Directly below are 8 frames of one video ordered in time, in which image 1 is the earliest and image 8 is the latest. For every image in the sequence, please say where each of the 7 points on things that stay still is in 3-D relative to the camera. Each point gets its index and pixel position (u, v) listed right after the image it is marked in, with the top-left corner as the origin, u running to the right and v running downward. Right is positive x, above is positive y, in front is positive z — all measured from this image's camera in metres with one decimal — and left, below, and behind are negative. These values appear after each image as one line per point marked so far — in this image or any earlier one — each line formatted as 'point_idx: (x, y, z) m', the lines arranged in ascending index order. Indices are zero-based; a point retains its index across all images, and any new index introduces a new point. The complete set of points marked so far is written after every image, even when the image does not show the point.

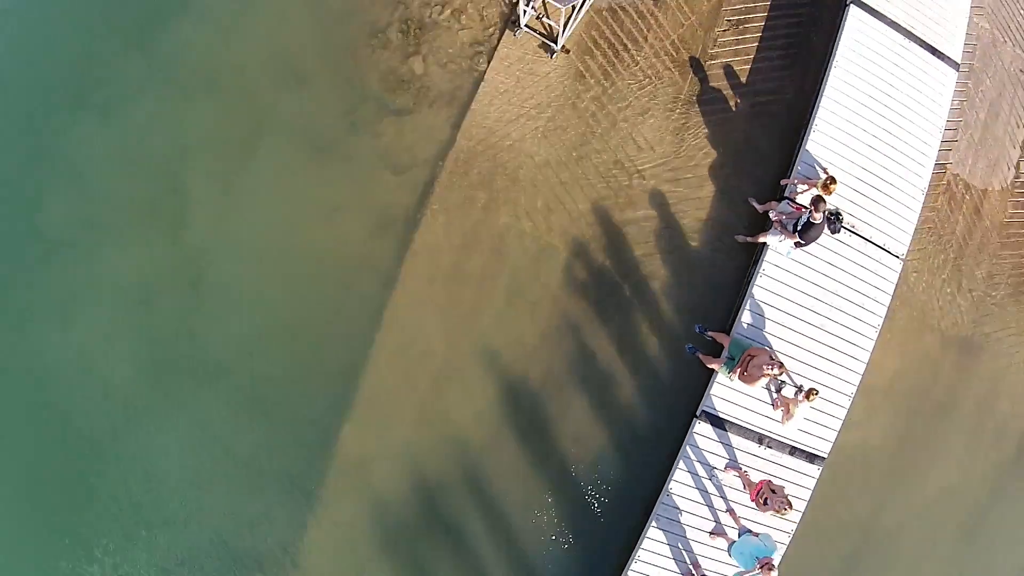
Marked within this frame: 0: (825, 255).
0: (+2.1, +0.2, +4.6) m
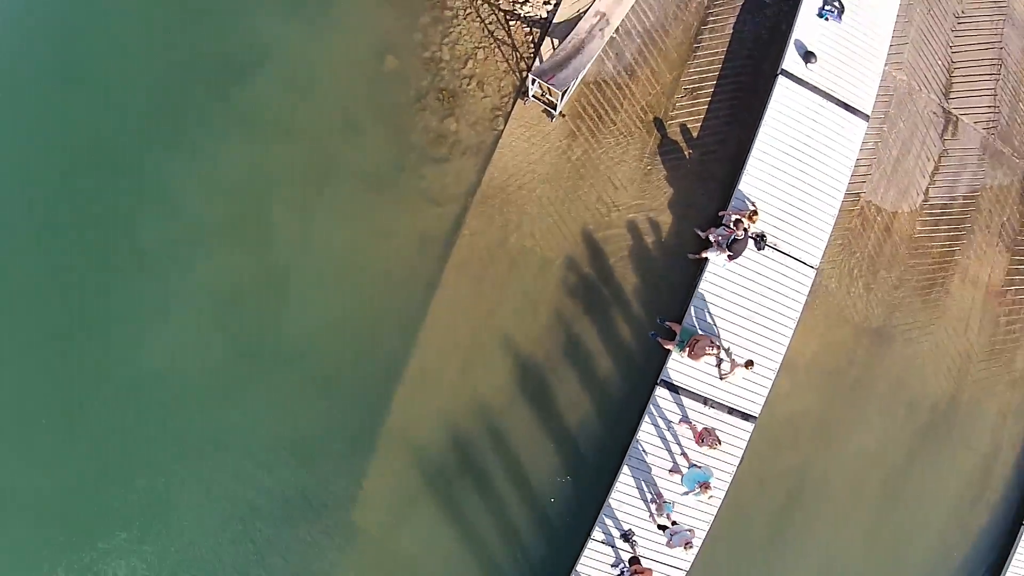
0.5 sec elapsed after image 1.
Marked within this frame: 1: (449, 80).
0: (+2.2, +0.2, +6.0) m
1: (-0.6, +2.1, +6.6) m
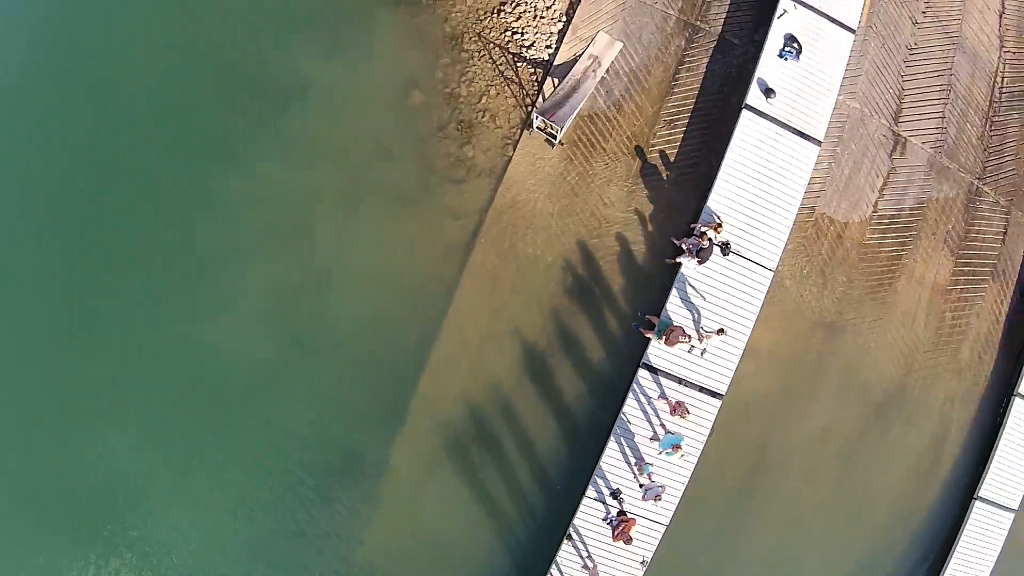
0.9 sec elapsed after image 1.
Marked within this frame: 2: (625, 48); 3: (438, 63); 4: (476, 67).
0: (+2.3, +0.2, +7.1) m
1: (-0.5, +2.1, +7.7) m
2: (+1.4, +2.9, +8.1) m
3: (-0.9, +2.8, +8.3) m
4: (-0.4, +2.7, +7.9) m
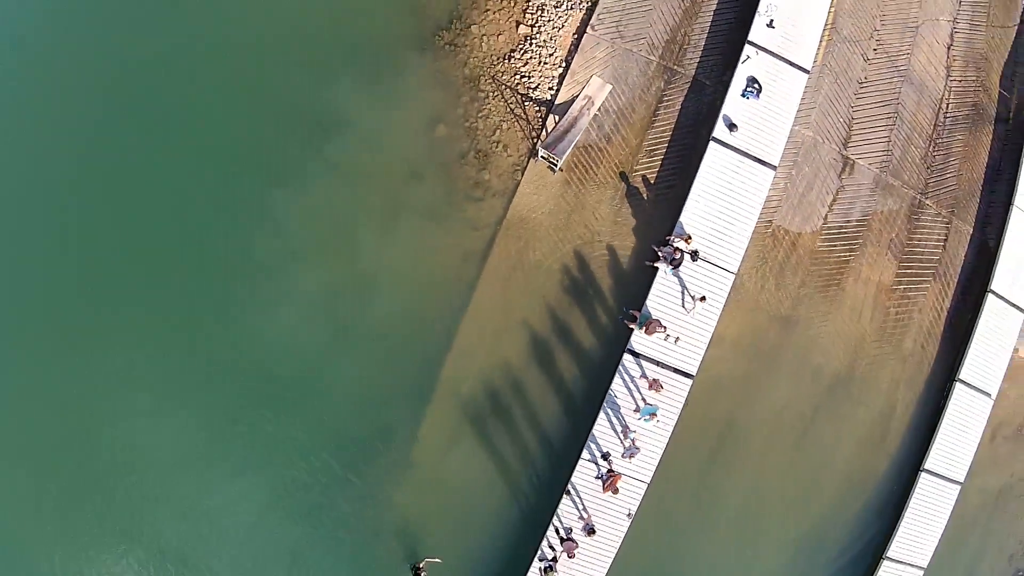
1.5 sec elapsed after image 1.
0: (+2.4, +0.2, +8.5) m
1: (-0.4, +2.1, +9.2) m
2: (+1.5, +2.9, +9.6) m
3: (-0.8, +2.8, +9.8) m
4: (-0.3, +2.7, +9.4) m
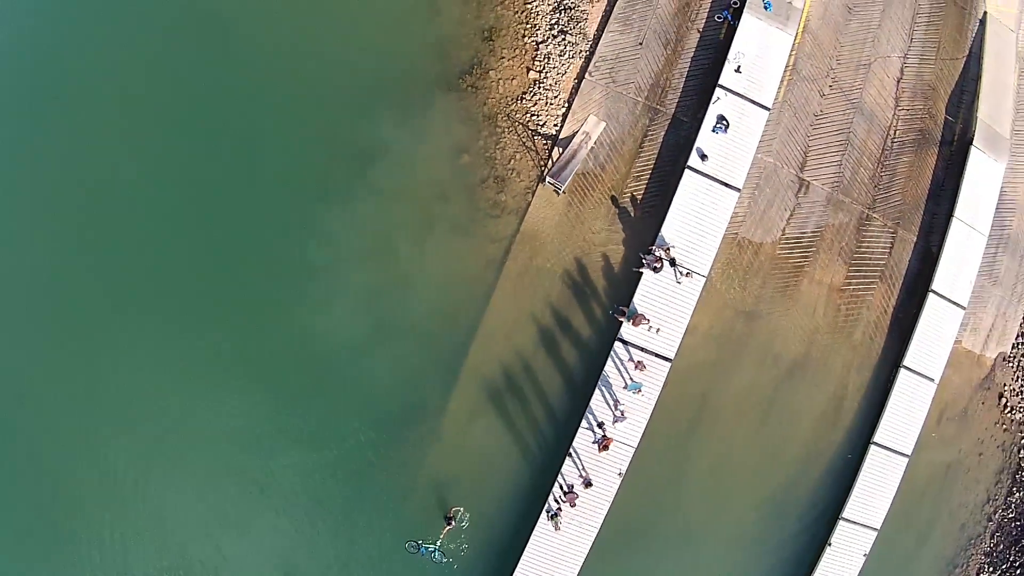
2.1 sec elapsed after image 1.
0: (+2.6, +0.2, +10.4) m
1: (-0.2, +2.1, +11.1) m
2: (+1.7, +2.9, +11.5) m
3: (-0.6, +2.8, +11.7) m
4: (-0.1, +2.7, +11.3) m
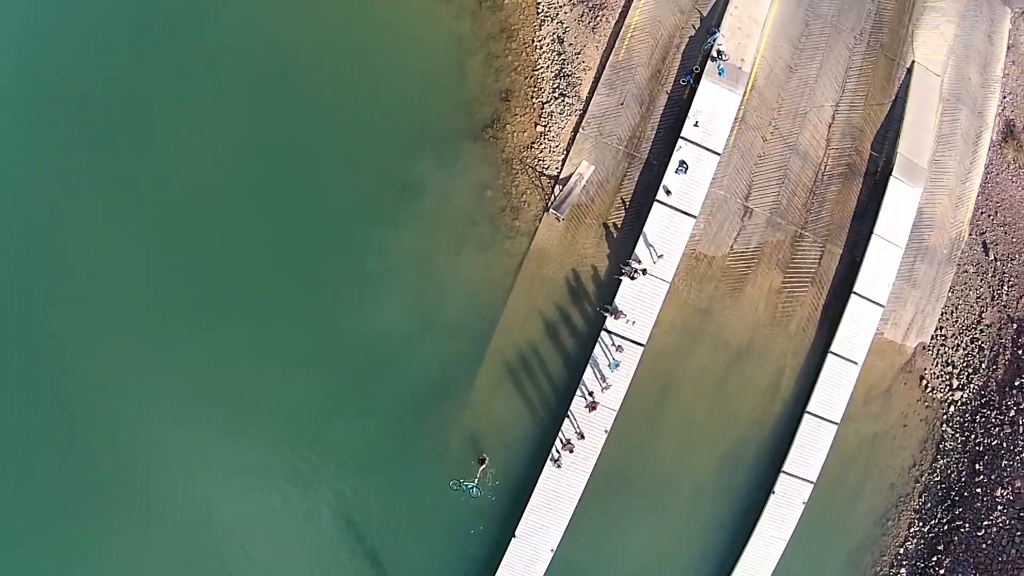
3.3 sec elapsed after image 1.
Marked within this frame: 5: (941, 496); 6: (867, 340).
0: (+2.9, +0.1, +13.8) m
1: (+0.1, +2.0, +14.5) m
2: (+2.0, +2.9, +14.9) m
3: (-0.3, +2.7, +15.1) m
4: (+0.2, +2.6, +14.7) m
5: (+13.0, -6.3, +18.8) m
6: (+8.7, -1.3, +15.4) m
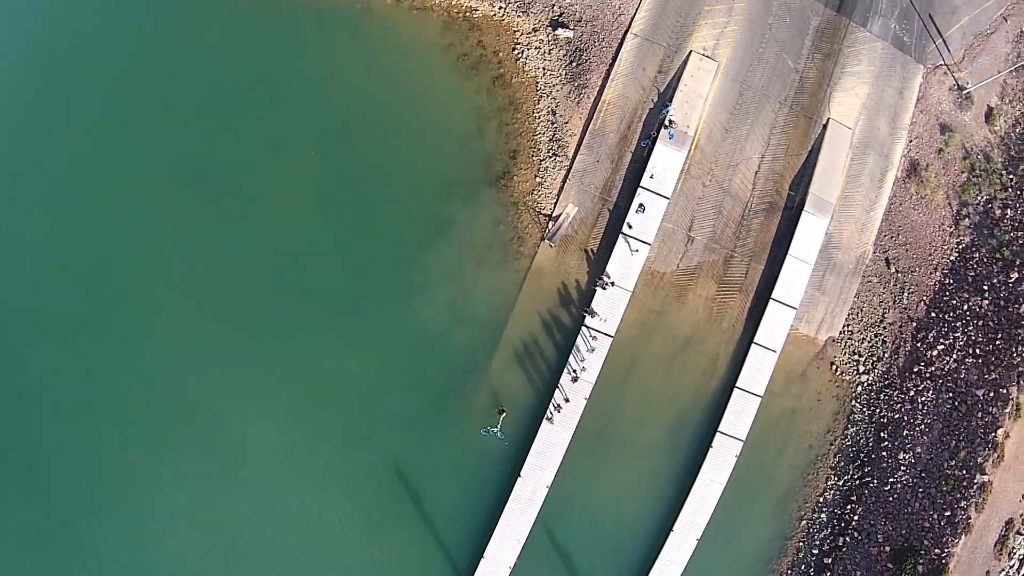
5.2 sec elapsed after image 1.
0: (+3.1, -0.1, +19.2) m
1: (+0.3, +1.8, +20.0) m
2: (+2.2, +2.6, +20.3) m
3: (-0.1, +2.5, +20.5) m
4: (+0.4, +2.4, +20.2) m
5: (+13.2, -6.6, +24.2) m
6: (+8.9, -1.5, +20.8) m
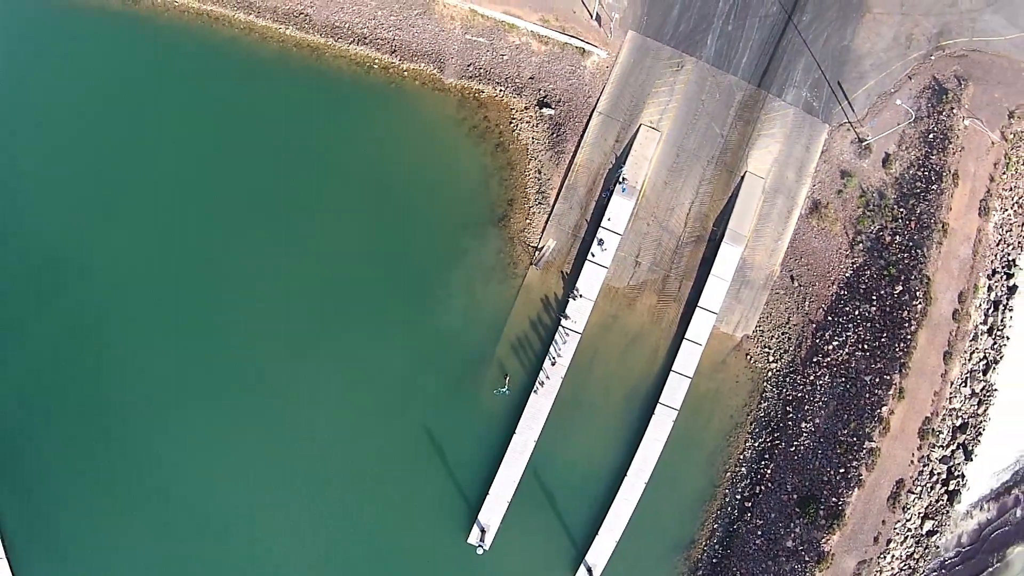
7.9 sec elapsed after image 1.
0: (+3.0, -0.6, +27.4) m
1: (+0.2, +1.3, +28.1) m
2: (+2.1, +2.1, +28.4) m
3: (-0.2, +2.0, +28.6) m
4: (+0.3, +1.9, +28.3) m
5: (+13.0, -7.1, +32.4) m
6: (+8.8, -2.0, +28.9) m
